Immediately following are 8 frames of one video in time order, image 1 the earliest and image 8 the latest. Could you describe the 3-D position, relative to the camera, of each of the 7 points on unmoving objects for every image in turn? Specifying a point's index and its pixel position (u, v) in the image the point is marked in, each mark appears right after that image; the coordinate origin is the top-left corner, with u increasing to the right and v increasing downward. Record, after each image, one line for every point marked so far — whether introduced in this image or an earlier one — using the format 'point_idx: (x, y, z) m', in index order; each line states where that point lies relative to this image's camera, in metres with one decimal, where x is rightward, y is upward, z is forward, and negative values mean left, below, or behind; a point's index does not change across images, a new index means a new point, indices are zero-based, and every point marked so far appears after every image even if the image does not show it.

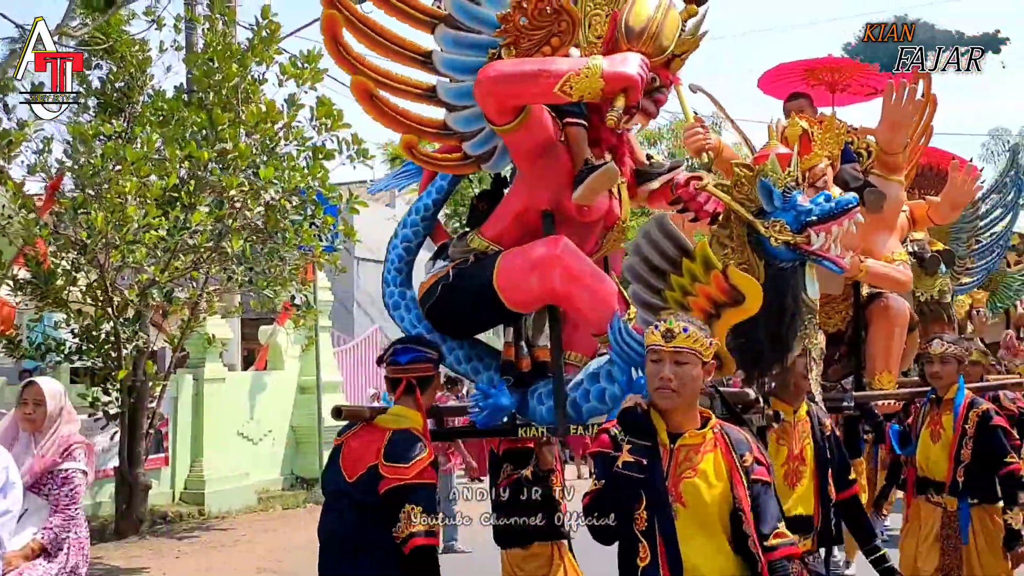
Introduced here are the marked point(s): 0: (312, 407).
0: (-2.0, -1.2, +11.7) m
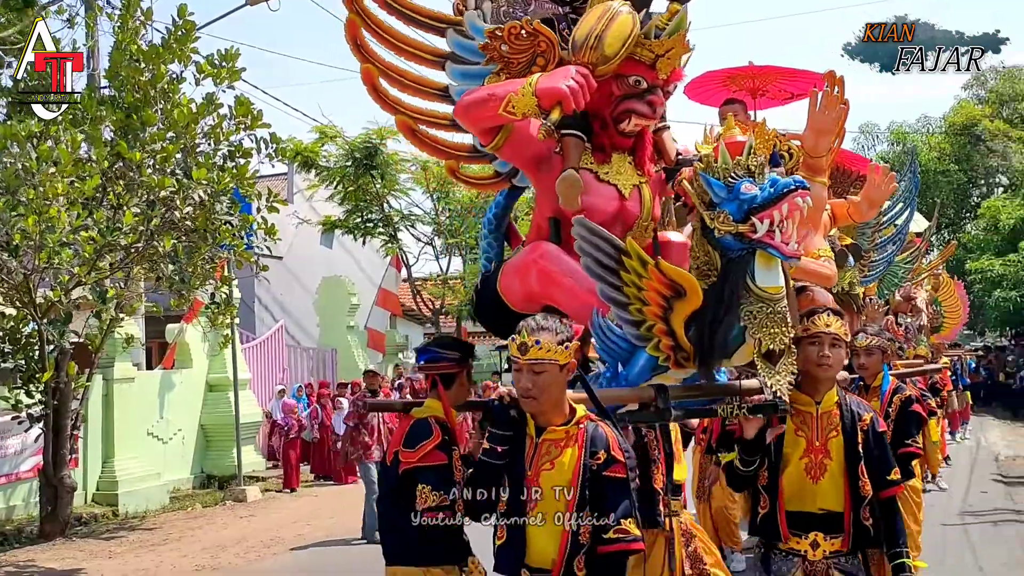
0: (-3.0, -1.2, +11.7) m
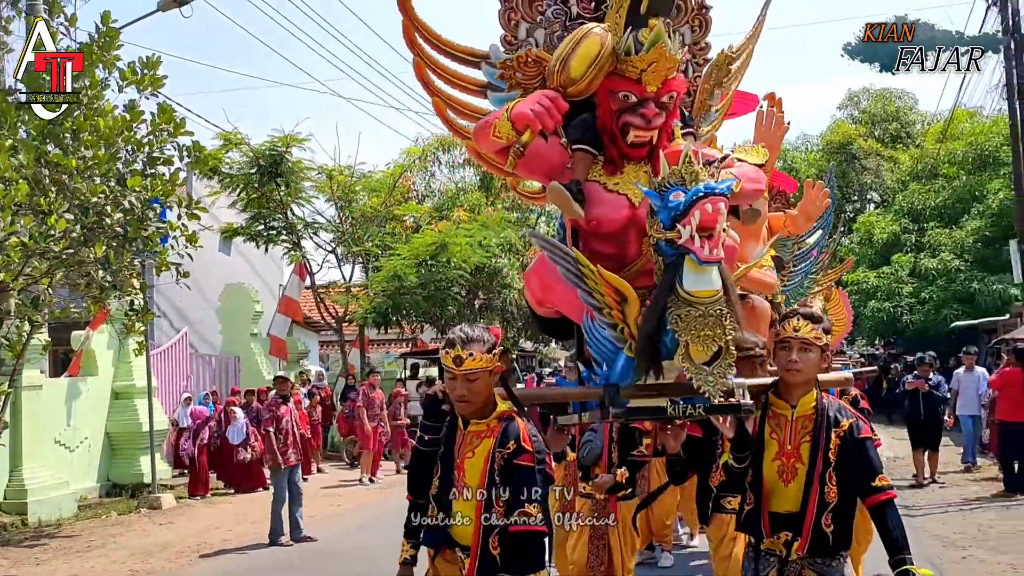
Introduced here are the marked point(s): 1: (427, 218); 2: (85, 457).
0: (-3.9, -1.3, +11.6) m
1: (-1.3, +1.0, +16.9) m
2: (-4.1, -1.6, +11.0) m
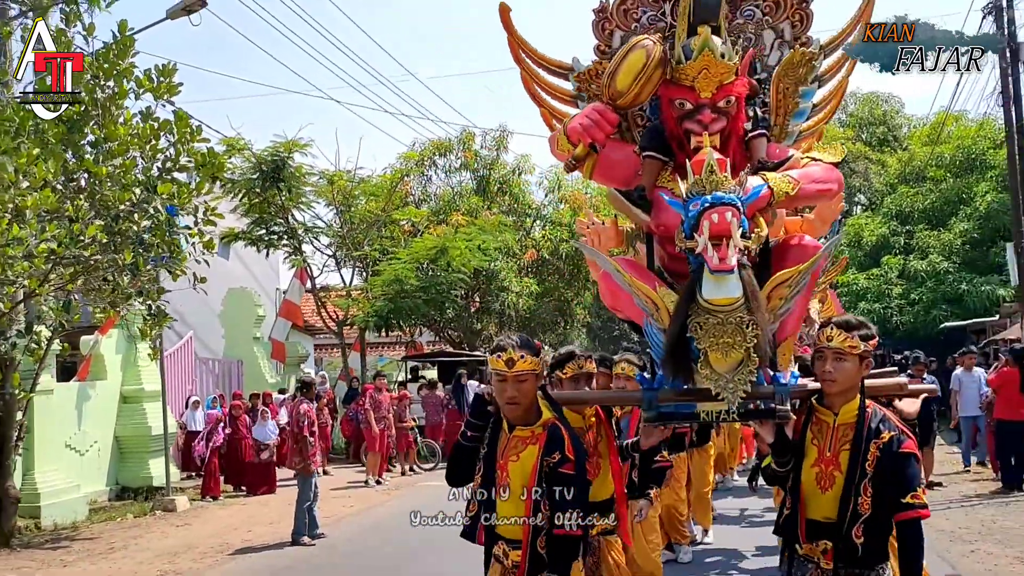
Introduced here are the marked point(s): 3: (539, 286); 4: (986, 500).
0: (-3.8, -1.3, +11.7) m
1: (-1.3, +1.0, +17.1) m
2: (-4.1, -1.7, +11.1) m
3: (+0.4, 0.0, +17.5) m
4: (+3.7, -1.6, +8.9) m
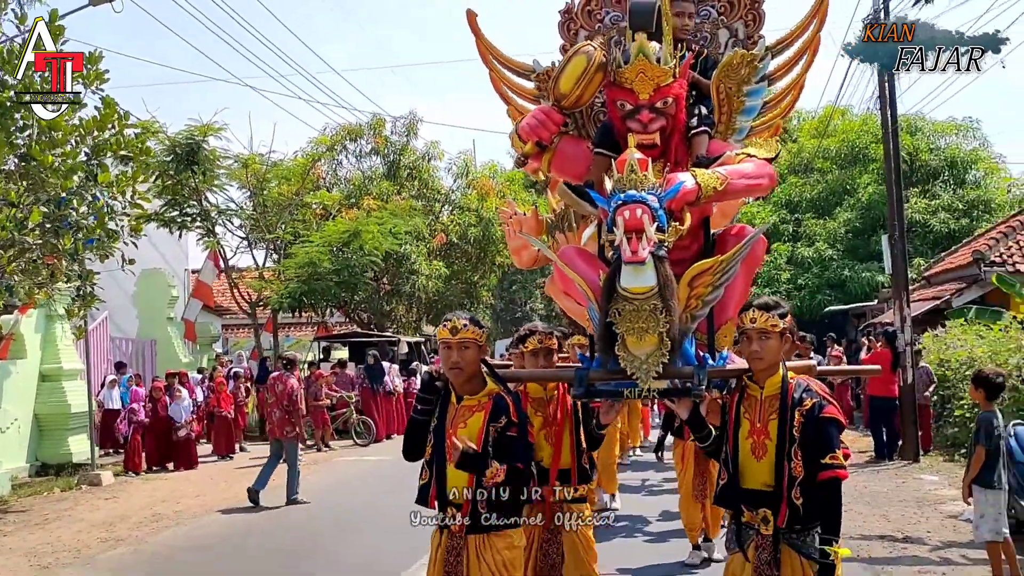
0: (-4.7, -1.1, +11.9) m
1: (-2.7, +1.2, +17.5) m
2: (-4.9, -1.5, +11.3) m
3: (-1.0, +0.3, +18.0) m
4: (+3.0, -1.5, +9.8) m
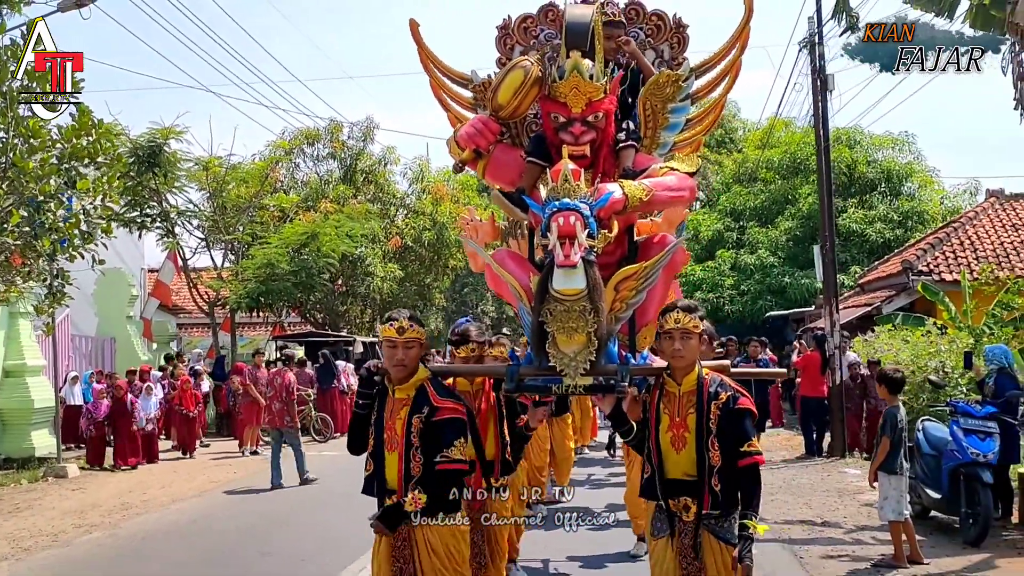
0: (-5.3, -1.1, +12.2) m
1: (-3.4, +1.2, +17.9) m
2: (-5.4, -1.5, +11.6) m
3: (-1.8, +0.3, +18.5) m
4: (+2.6, -1.6, +10.5) m
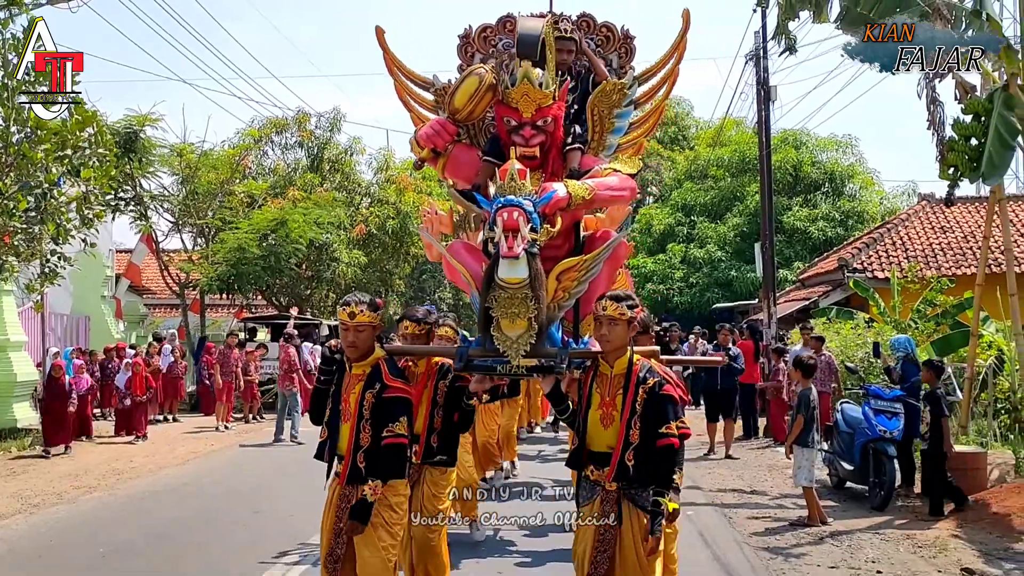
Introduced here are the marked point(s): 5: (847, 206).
0: (-5.7, -0.9, +12.8) m
1: (-4.0, +1.5, +18.5) m
2: (-5.8, -1.2, +12.2) m
3: (-2.5, +0.5, +19.2) m
4: (+2.2, -1.5, +11.4) m
5: (+5.9, +1.4, +20.0) m
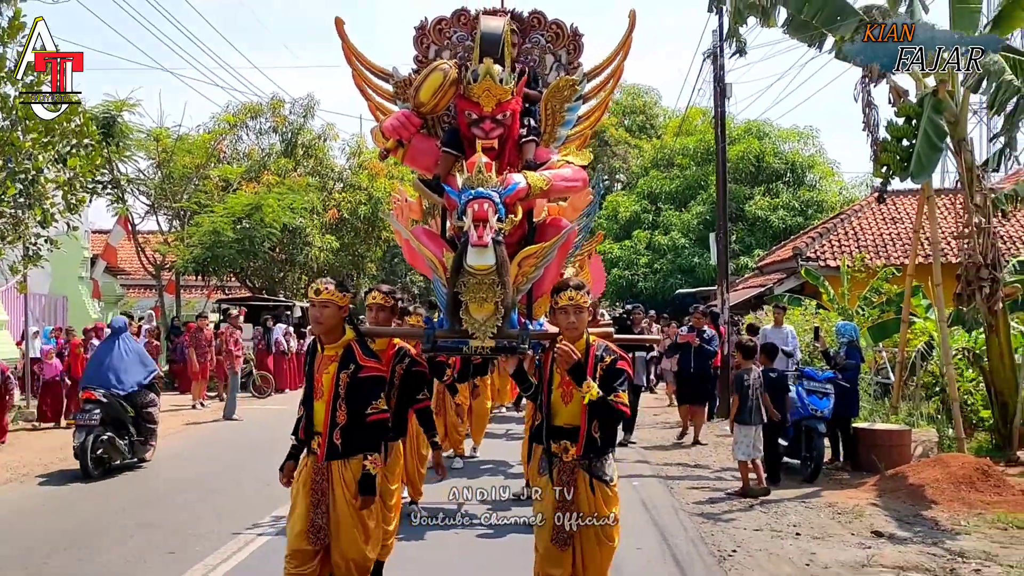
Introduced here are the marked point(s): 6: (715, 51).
0: (-6.1, -0.6, +13.2) m
1: (-4.5, +1.8, +18.9) m
2: (-6.2, -1.0, +12.6) m
3: (-3.0, +0.8, +19.7) m
4: (+1.8, -1.4, +12.0) m
5: (+5.3, +1.7, +20.6) m
6: (+2.1, +2.5, +12.0) m
